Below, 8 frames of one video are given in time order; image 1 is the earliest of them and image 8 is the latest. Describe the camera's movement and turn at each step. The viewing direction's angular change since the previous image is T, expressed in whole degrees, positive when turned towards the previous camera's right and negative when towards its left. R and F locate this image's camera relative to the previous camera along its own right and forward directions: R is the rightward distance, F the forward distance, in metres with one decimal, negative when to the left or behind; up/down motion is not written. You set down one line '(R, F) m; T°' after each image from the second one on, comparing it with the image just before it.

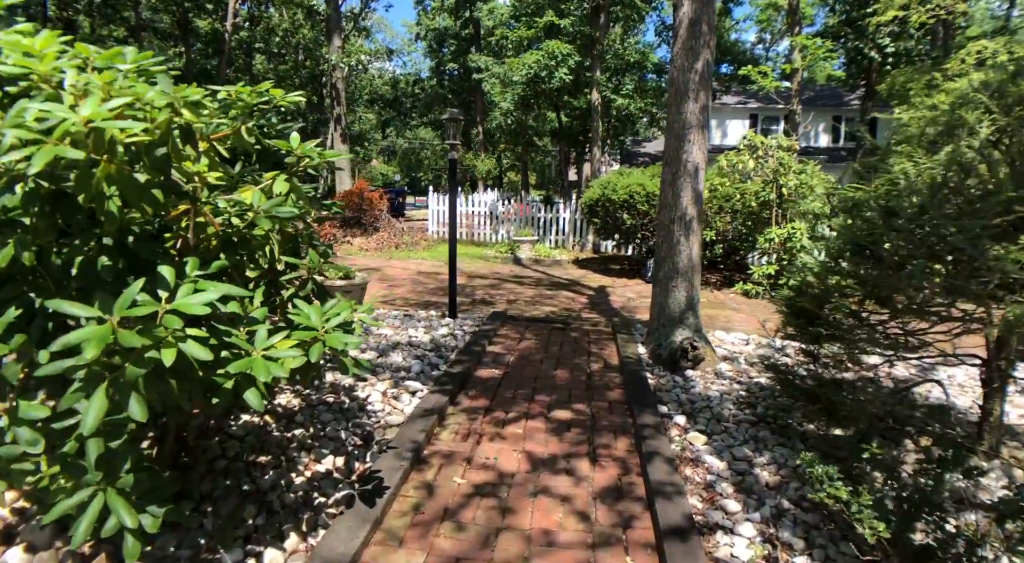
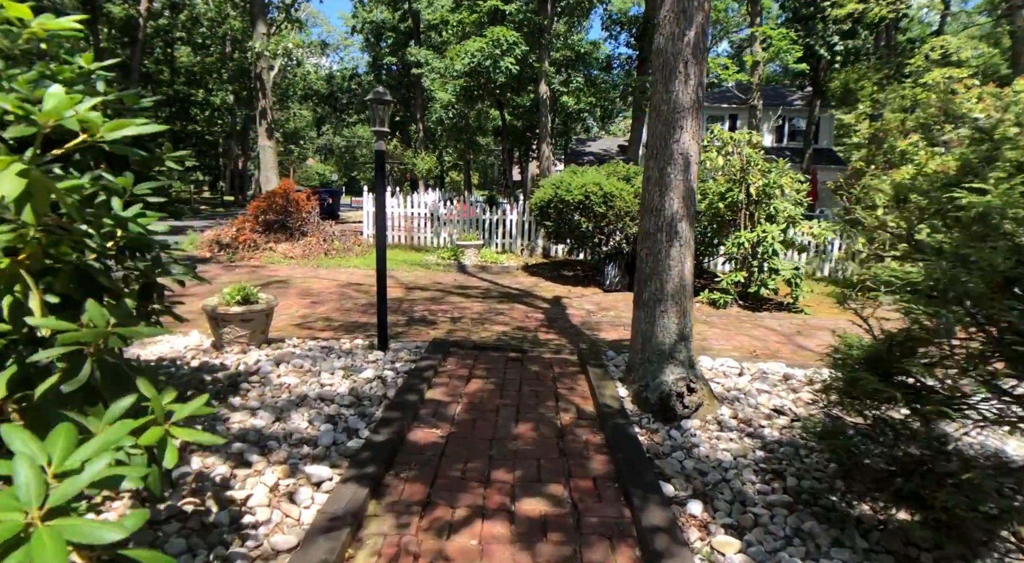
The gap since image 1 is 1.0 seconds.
(0.0, +1.1) m; +6°
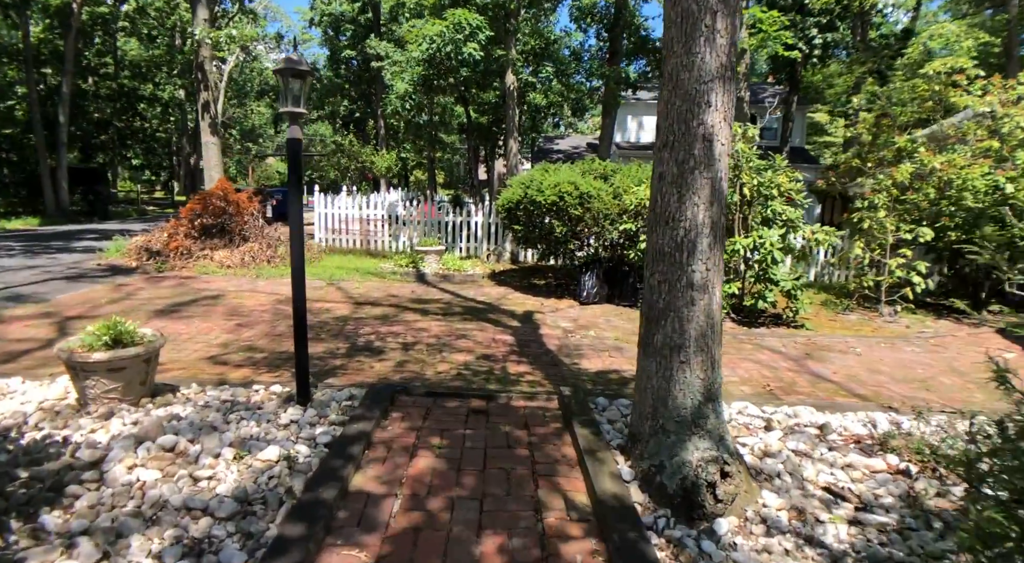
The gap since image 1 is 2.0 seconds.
(0.0, +1.1) m; +3°
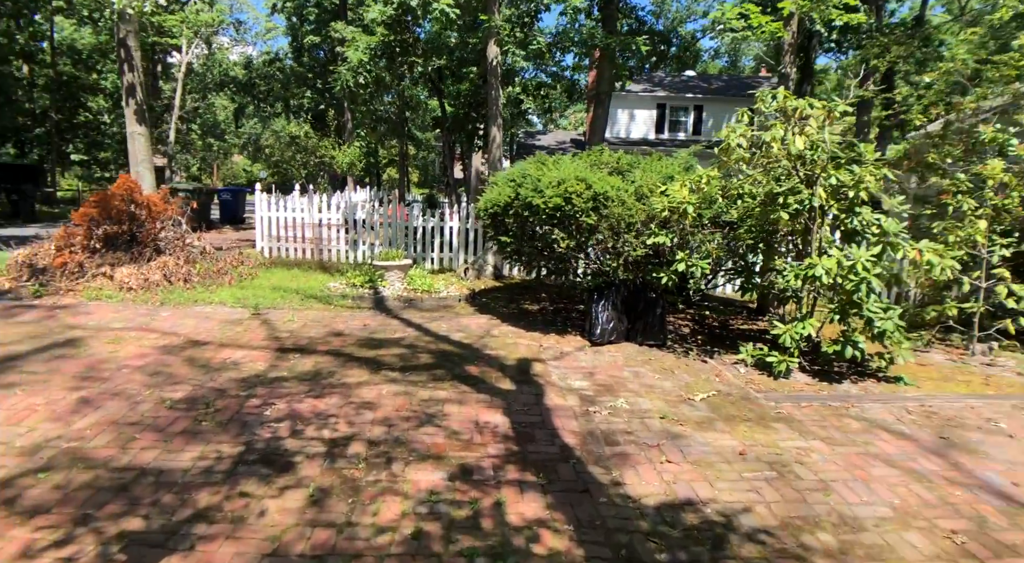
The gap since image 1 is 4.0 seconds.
(-0.1, +2.2) m; +2°
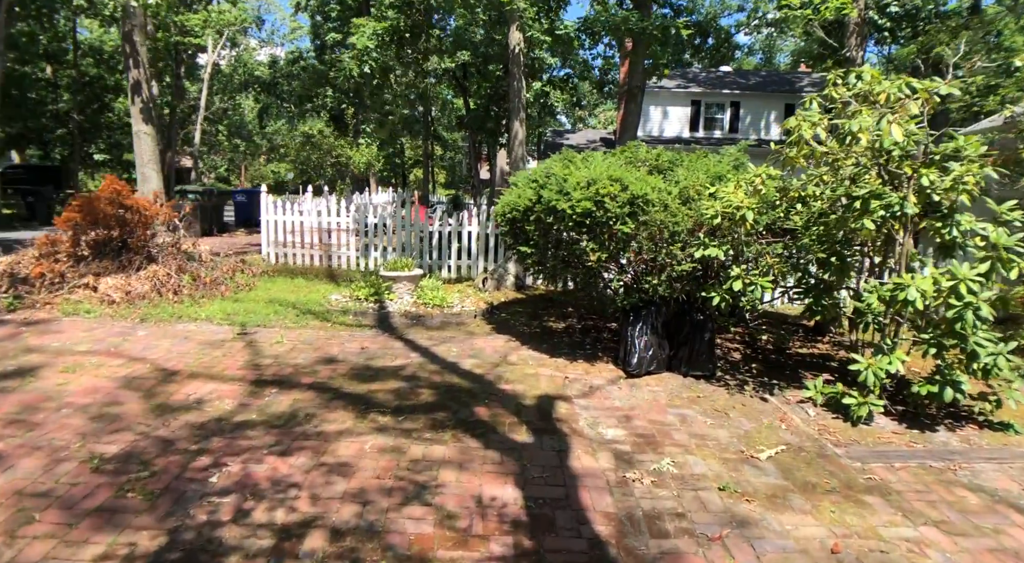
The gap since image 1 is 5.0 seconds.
(+0.1, +1.0) m; -3°
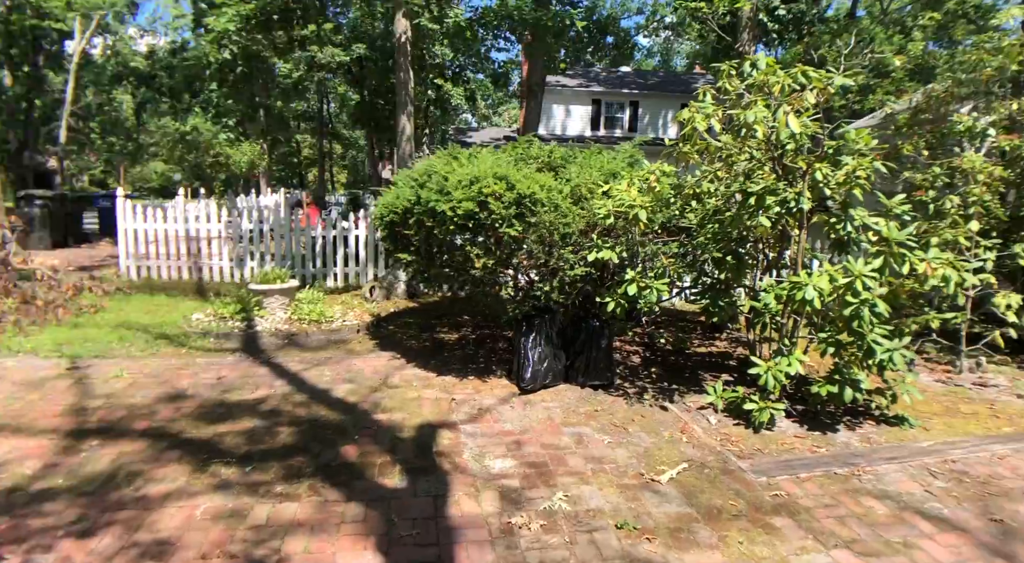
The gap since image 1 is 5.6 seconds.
(+0.3, +0.5) m; +8°
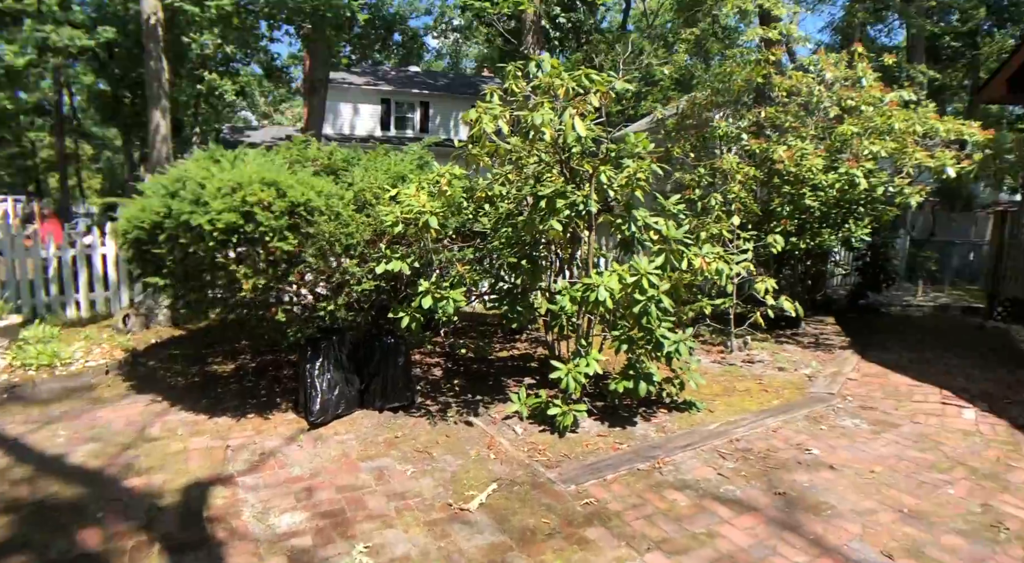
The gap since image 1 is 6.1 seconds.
(+0.2, +0.3) m; +18°
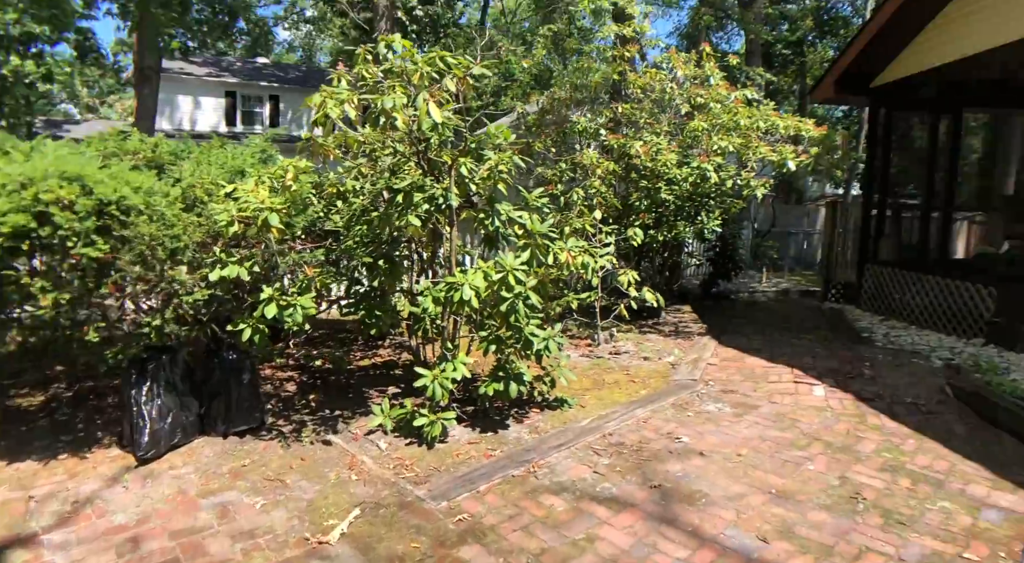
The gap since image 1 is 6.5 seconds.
(0.0, +0.1) m; +13°
